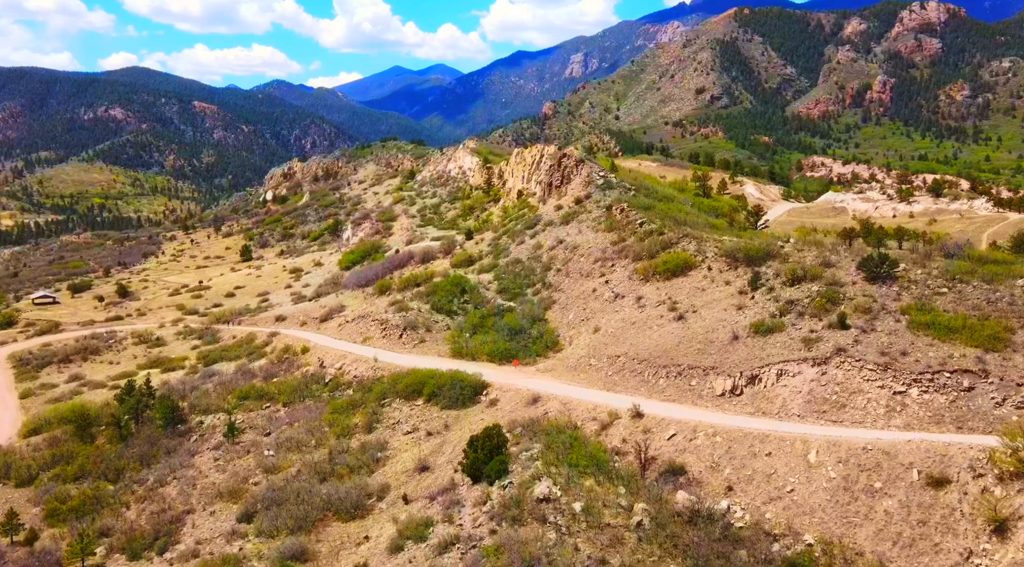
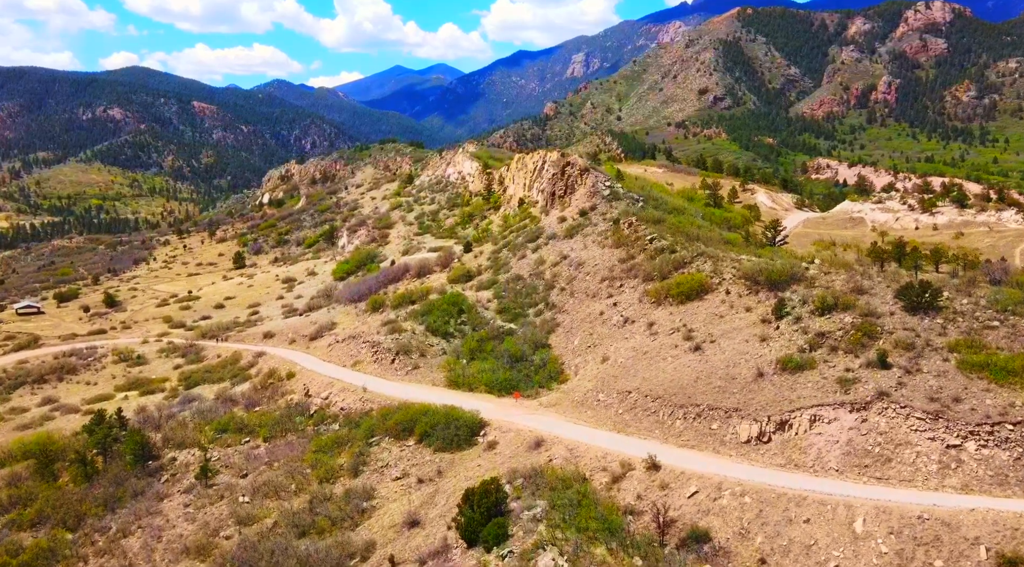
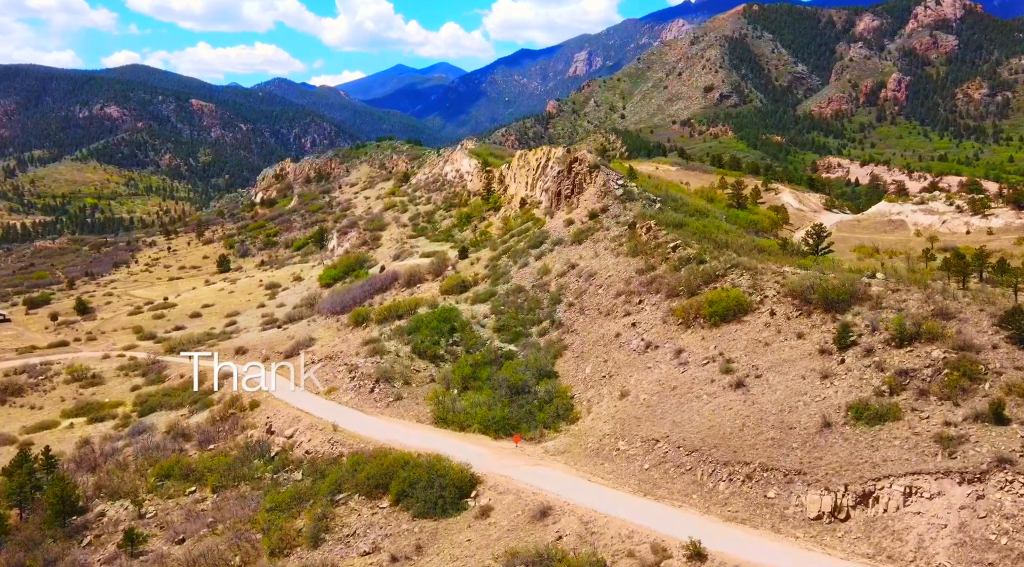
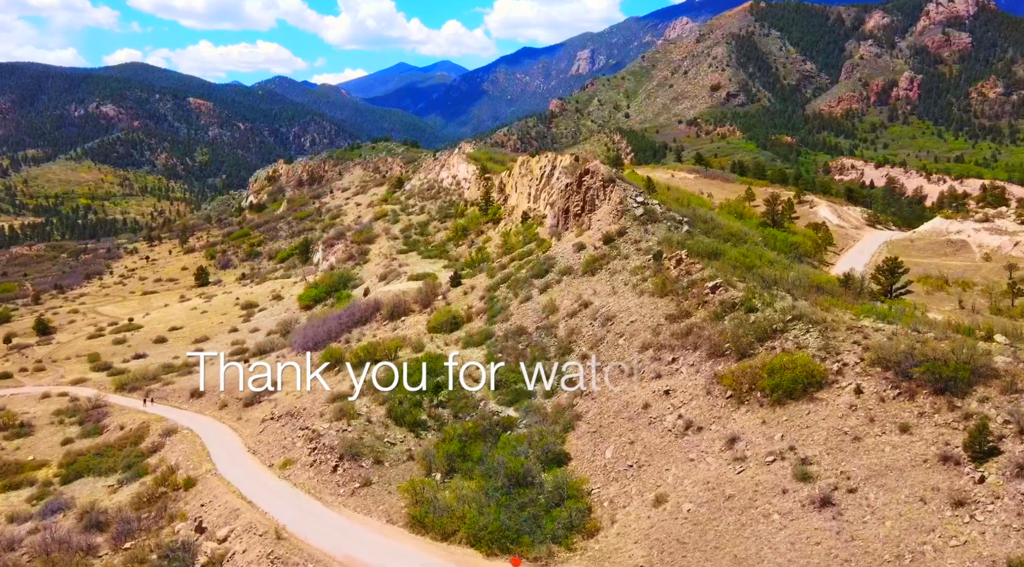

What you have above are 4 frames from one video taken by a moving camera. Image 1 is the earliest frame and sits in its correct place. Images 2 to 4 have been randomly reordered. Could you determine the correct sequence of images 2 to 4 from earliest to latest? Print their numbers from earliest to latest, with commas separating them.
2, 3, 4
